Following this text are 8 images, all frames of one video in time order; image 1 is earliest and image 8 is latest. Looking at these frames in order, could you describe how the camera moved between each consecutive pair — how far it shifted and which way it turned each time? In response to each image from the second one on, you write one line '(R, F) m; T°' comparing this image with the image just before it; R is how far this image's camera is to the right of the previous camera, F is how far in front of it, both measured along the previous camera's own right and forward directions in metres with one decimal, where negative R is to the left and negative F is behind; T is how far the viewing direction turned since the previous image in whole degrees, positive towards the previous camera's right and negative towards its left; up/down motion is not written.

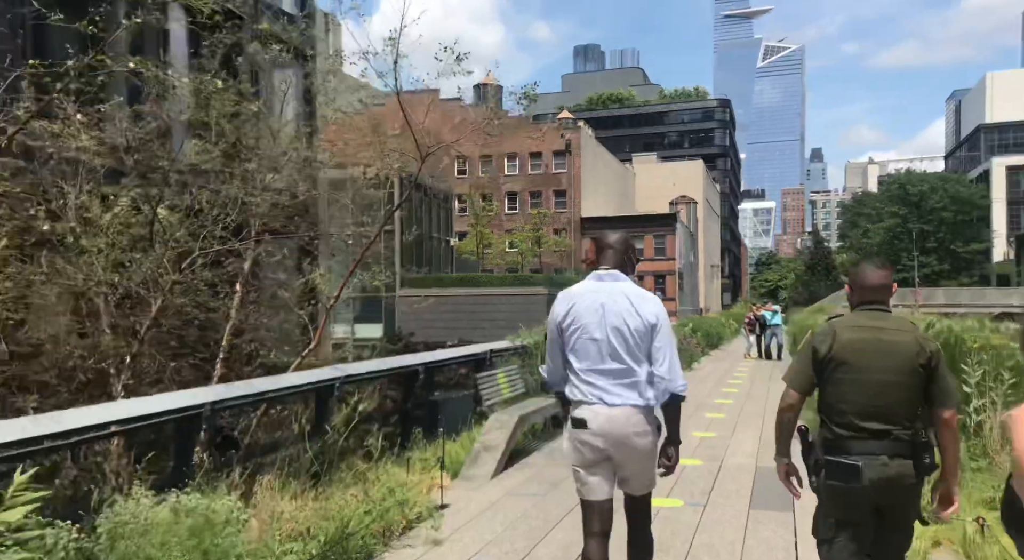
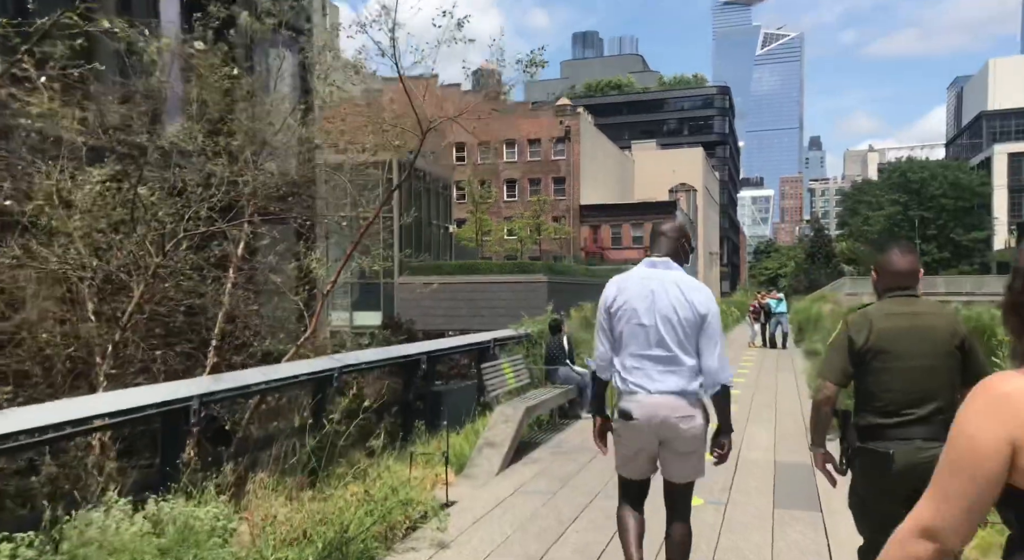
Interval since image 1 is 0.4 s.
(-0.1, +0.4) m; 0°
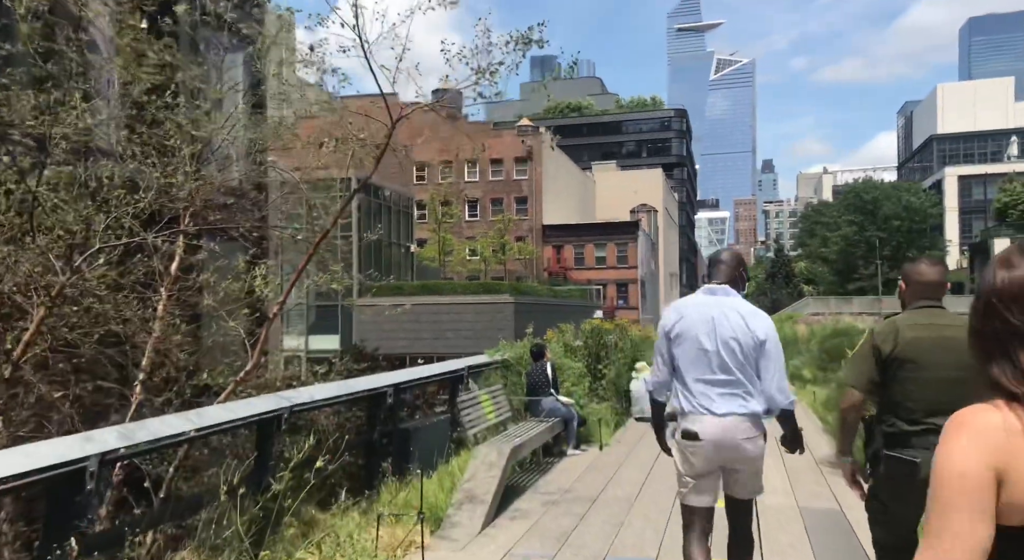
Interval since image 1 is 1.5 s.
(-0.2, +1.1) m; +3°
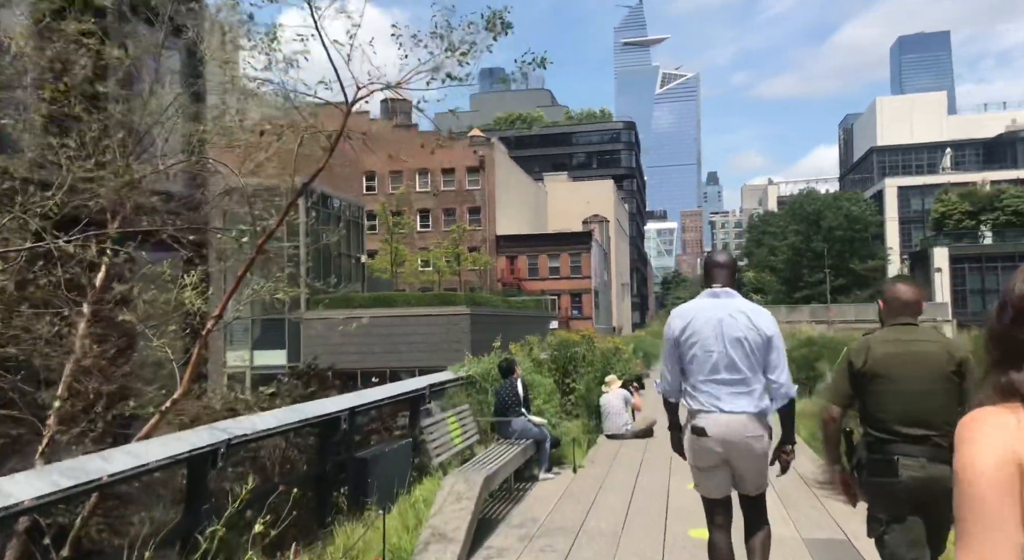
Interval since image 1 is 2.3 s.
(-0.2, +0.7) m; +3°
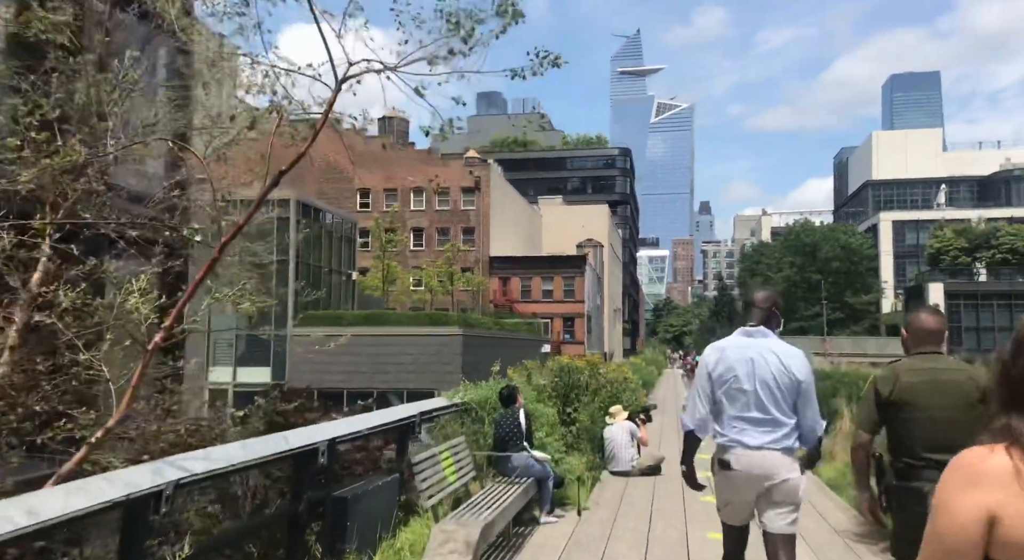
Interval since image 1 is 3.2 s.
(-0.1, +0.8) m; +1°
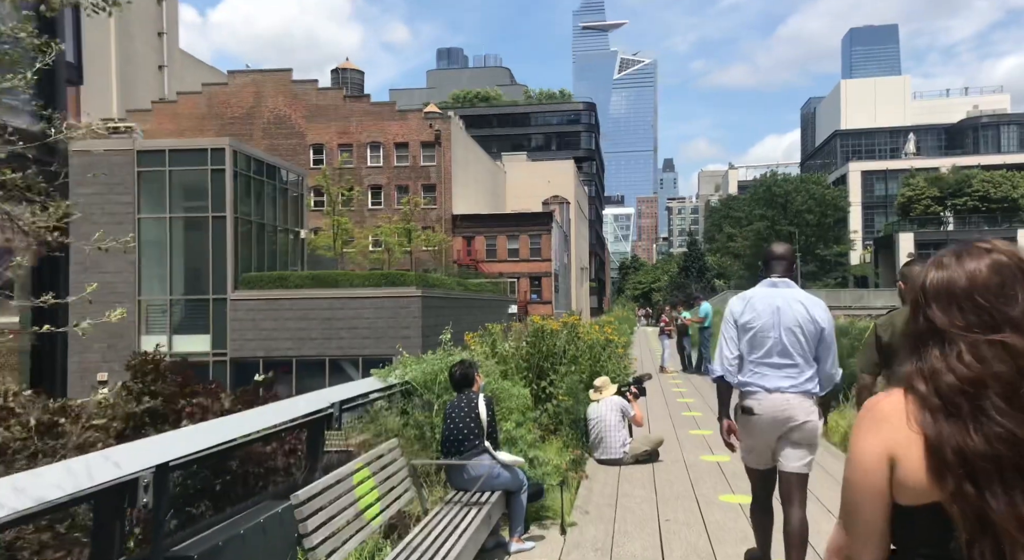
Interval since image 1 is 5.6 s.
(+0.1, +2.2) m; +2°
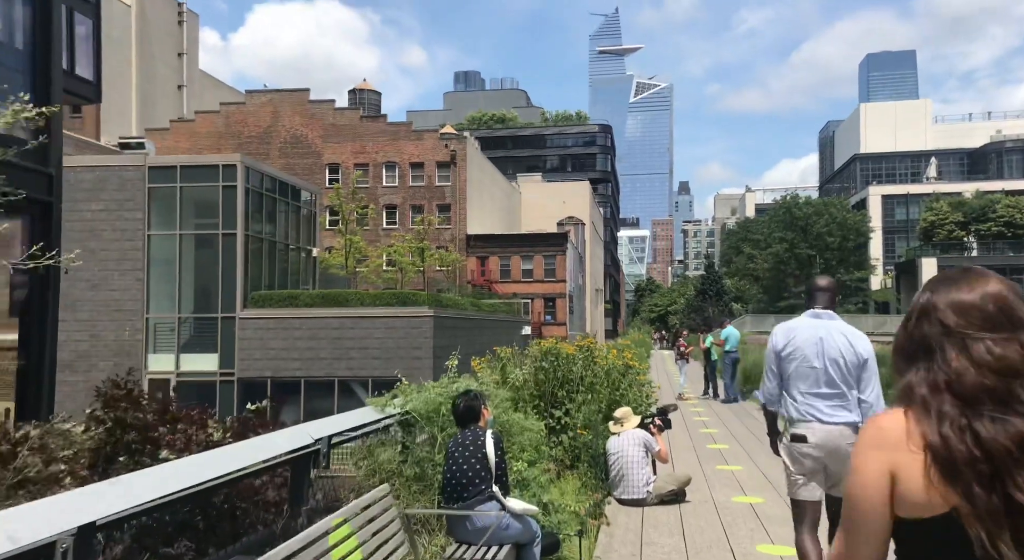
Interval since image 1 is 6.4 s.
(0.0, +0.6) m; -1°
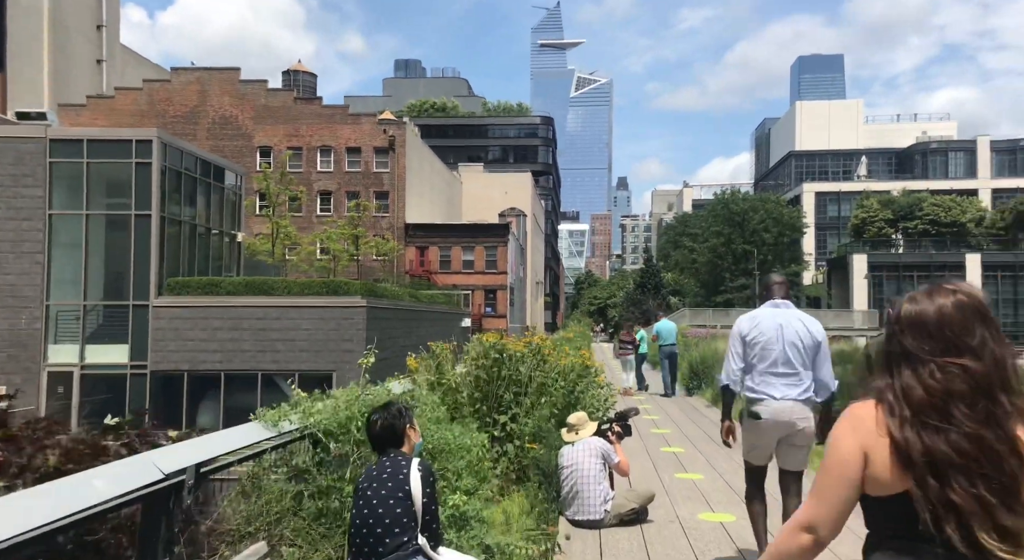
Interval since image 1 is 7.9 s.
(0.0, +1.2) m; +4°
